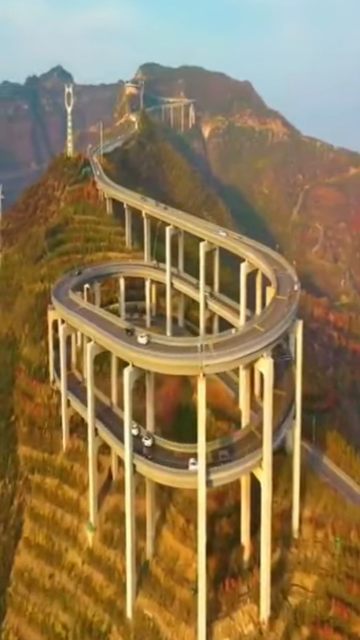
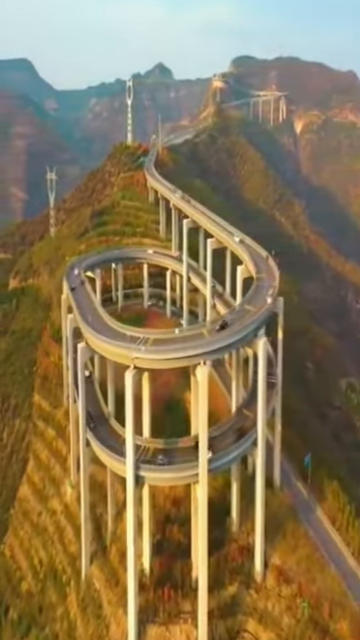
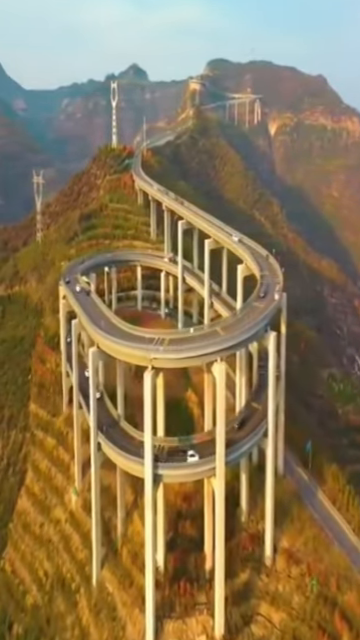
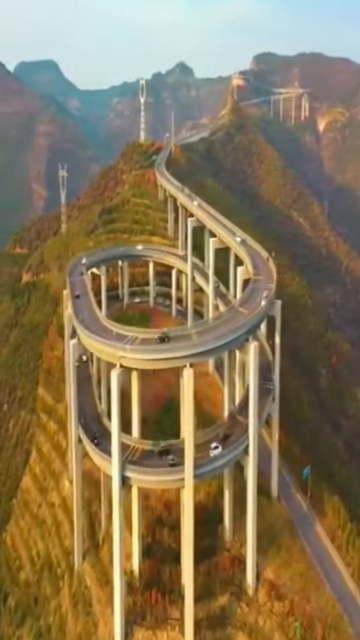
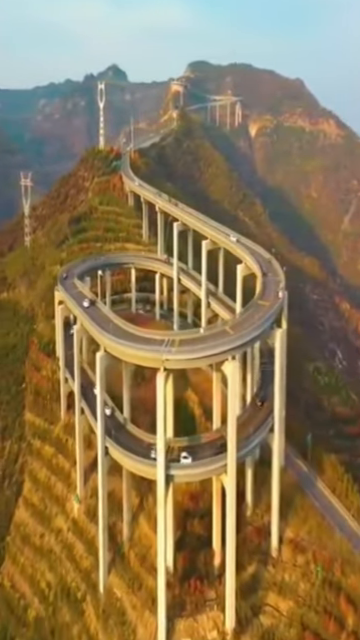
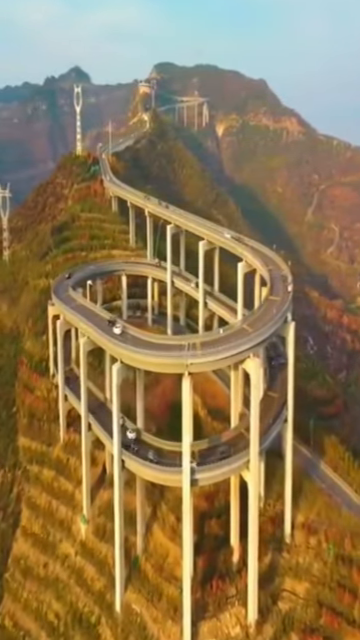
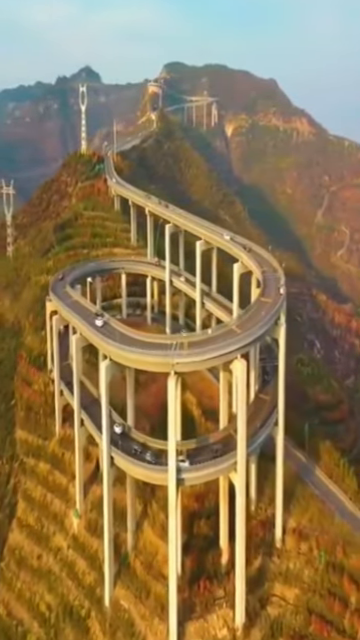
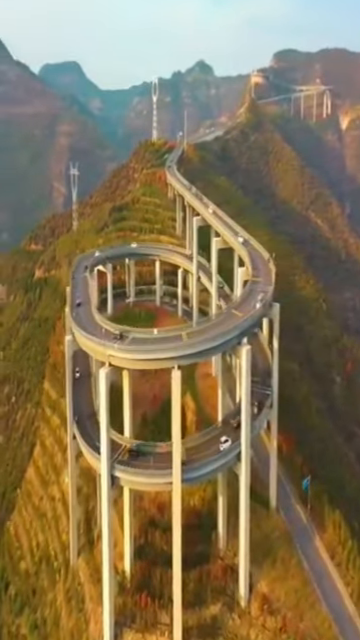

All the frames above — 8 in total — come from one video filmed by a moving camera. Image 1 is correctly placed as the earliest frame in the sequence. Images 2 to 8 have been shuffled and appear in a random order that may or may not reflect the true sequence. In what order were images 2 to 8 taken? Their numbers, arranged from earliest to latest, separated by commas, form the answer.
6, 7, 5, 3, 2, 4, 8
